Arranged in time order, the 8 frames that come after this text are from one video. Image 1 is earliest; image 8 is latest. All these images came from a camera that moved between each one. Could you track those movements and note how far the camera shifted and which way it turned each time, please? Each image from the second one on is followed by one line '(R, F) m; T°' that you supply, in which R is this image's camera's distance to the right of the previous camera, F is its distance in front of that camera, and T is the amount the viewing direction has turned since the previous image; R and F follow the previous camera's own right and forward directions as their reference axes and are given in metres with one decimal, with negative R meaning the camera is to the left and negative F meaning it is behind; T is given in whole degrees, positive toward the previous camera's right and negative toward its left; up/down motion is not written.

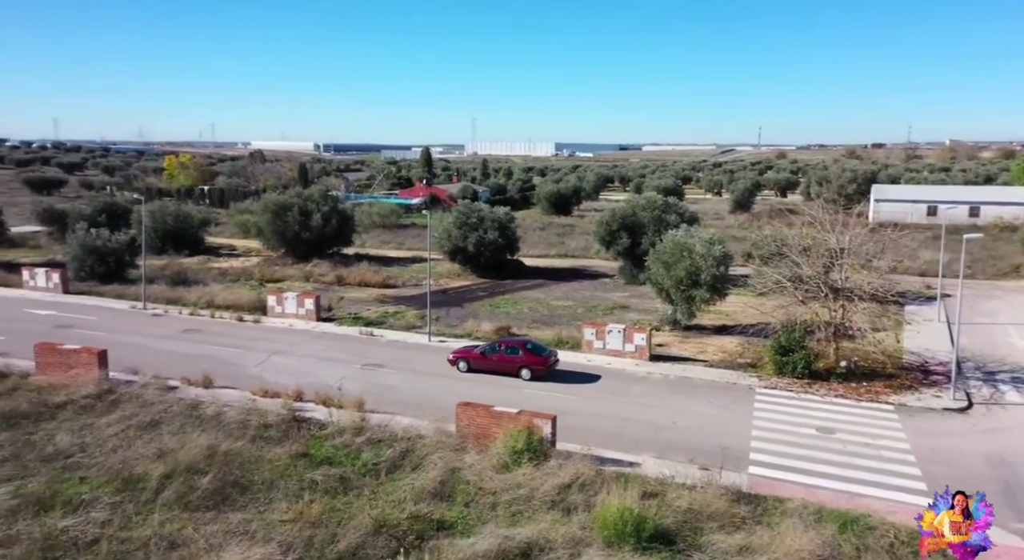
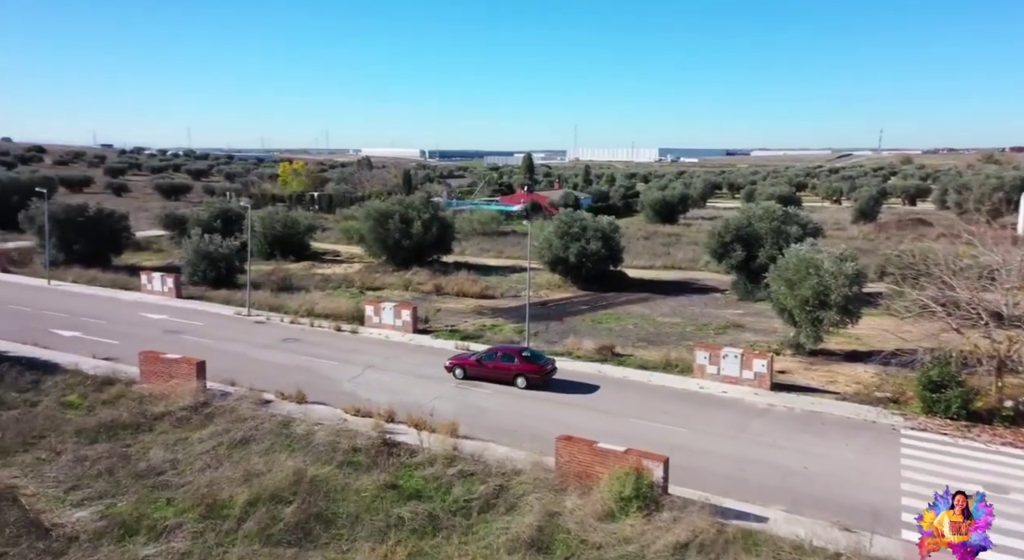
(-0.2, +1.4) m; -8°
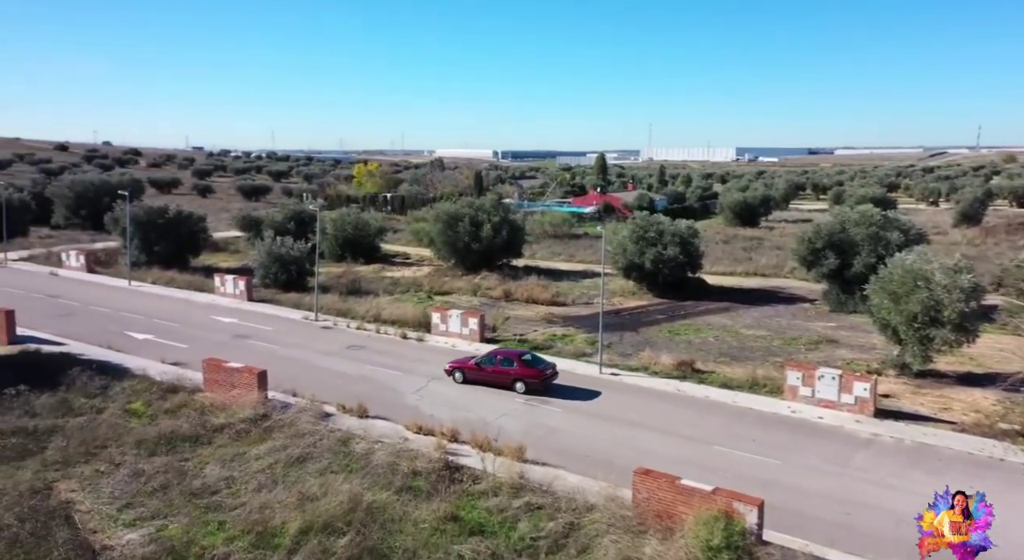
(-0.1, +1.2) m; -5°
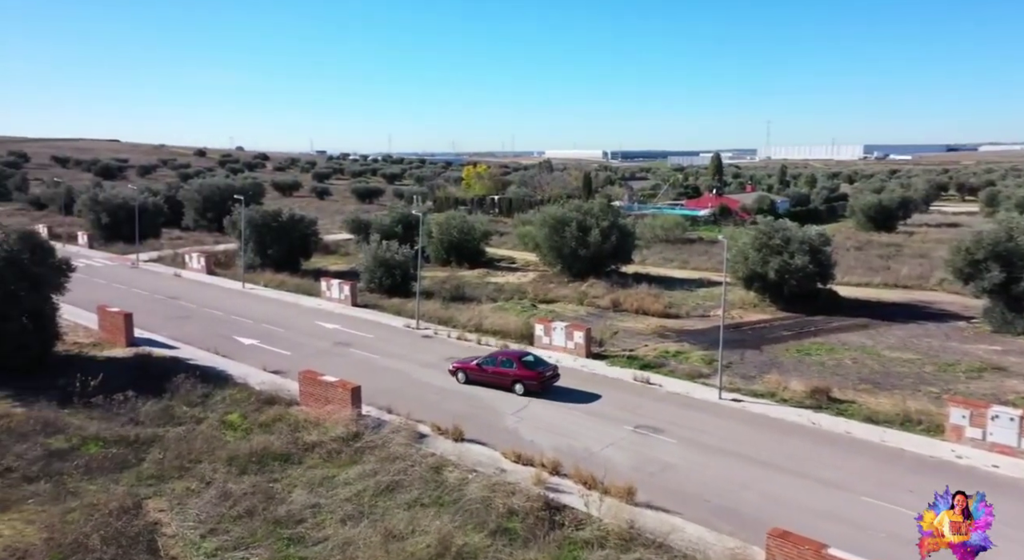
(-0.1, +1.6) m; -8°
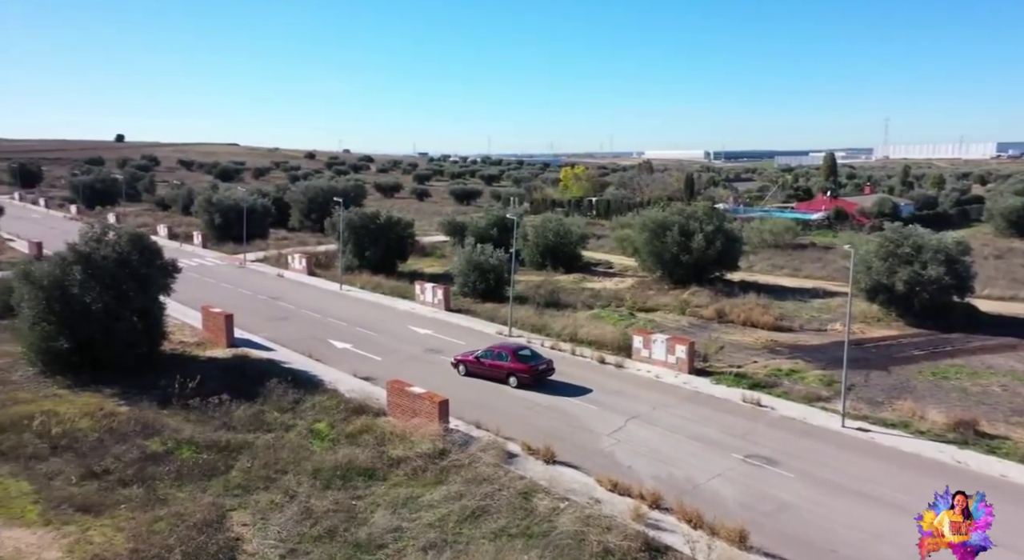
(0.0, +1.1) m; -7°
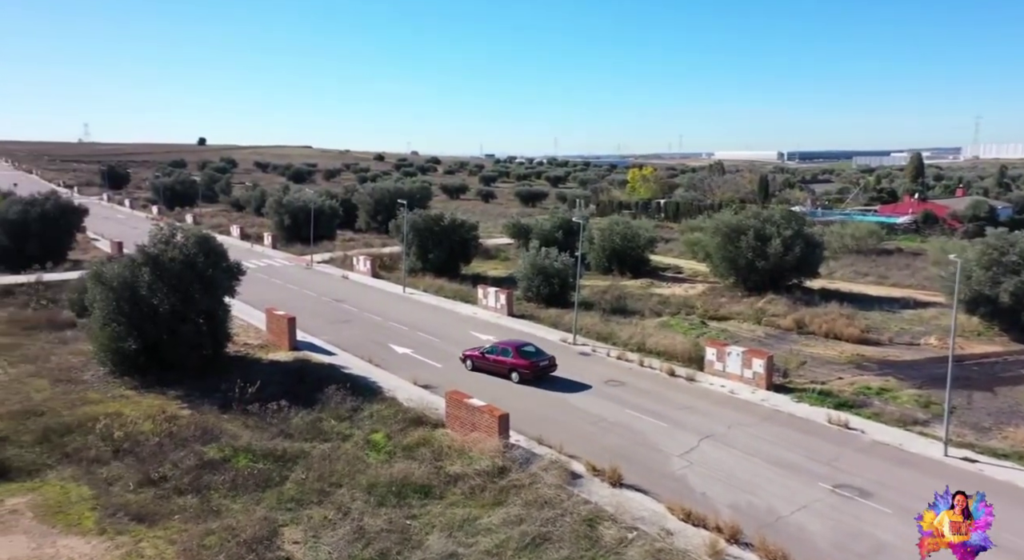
(0.0, +0.9) m; -5°
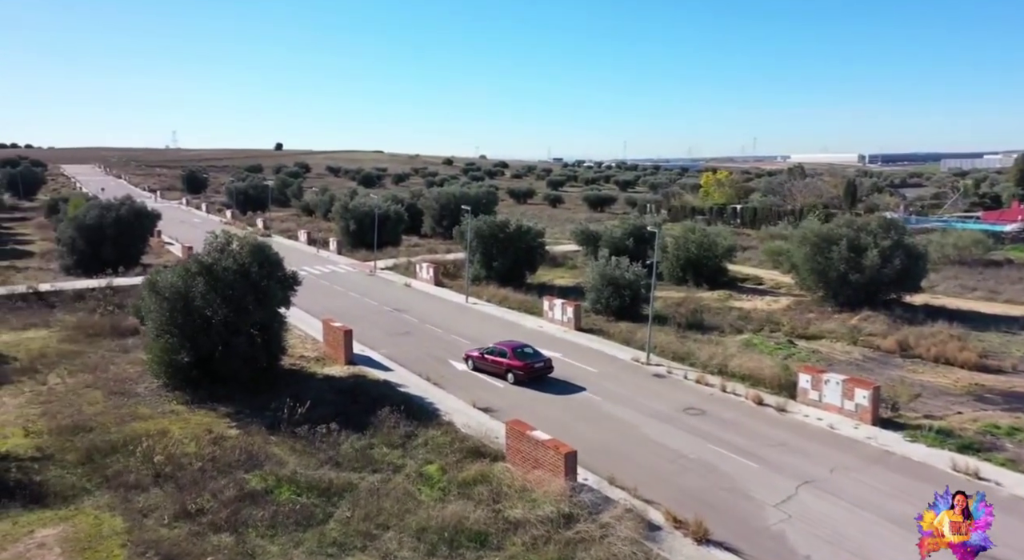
(-0.1, +1.8) m; -5°
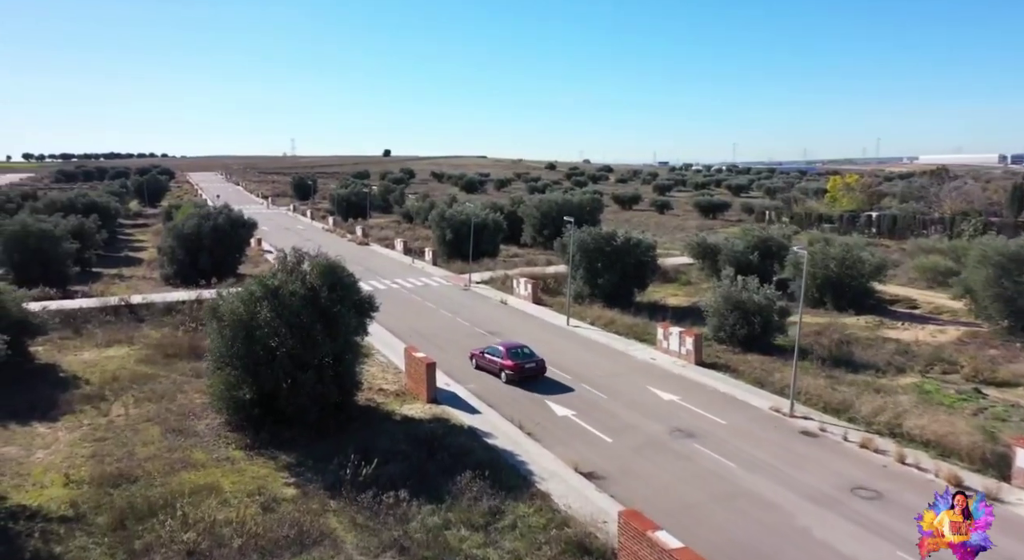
(-0.3, +3.9) m; -8°
